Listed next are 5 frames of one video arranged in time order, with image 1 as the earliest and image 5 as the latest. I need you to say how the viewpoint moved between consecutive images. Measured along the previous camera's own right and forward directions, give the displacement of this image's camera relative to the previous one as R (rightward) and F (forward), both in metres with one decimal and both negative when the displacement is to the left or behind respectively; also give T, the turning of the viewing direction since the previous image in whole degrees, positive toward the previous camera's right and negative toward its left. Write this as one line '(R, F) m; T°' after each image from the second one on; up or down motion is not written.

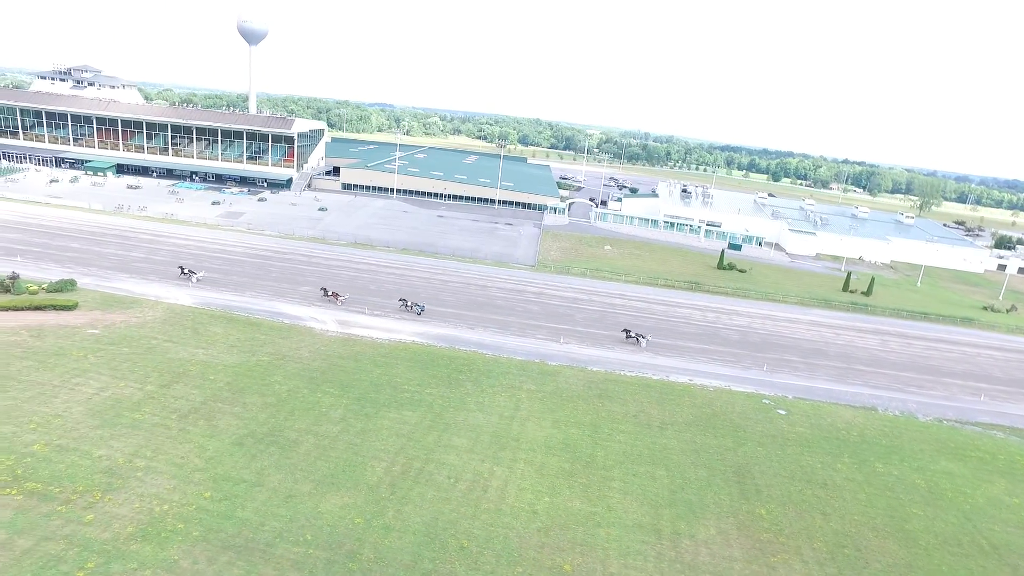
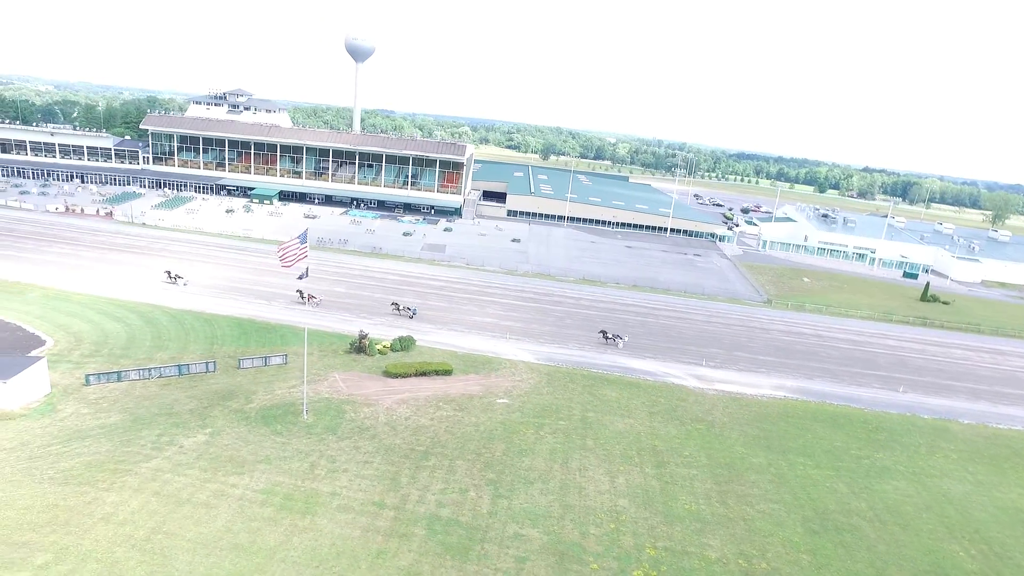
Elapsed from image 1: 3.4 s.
(-28.7, +2.0) m; +3°
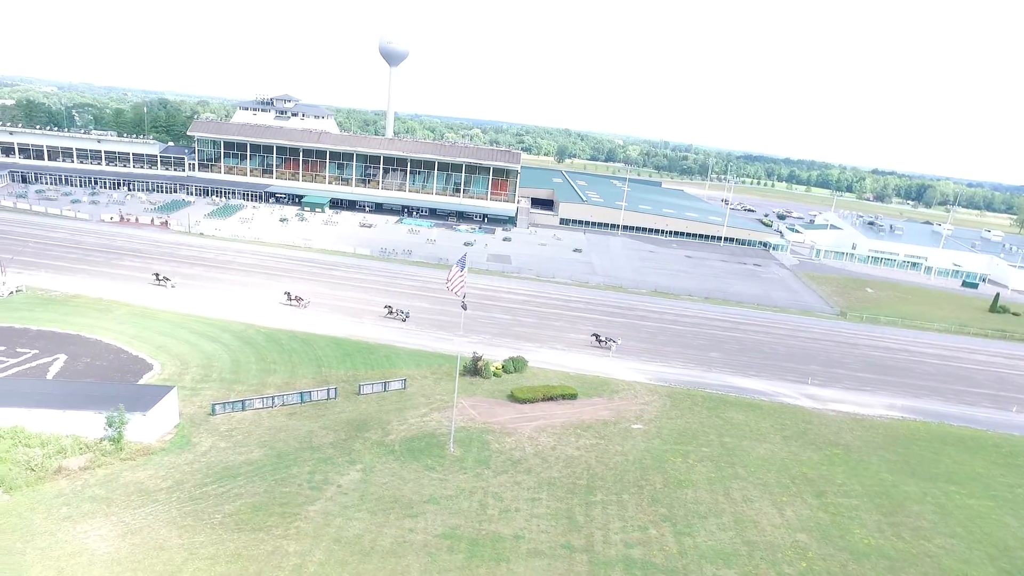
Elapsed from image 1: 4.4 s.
(-8.5, +1.4) m; +1°
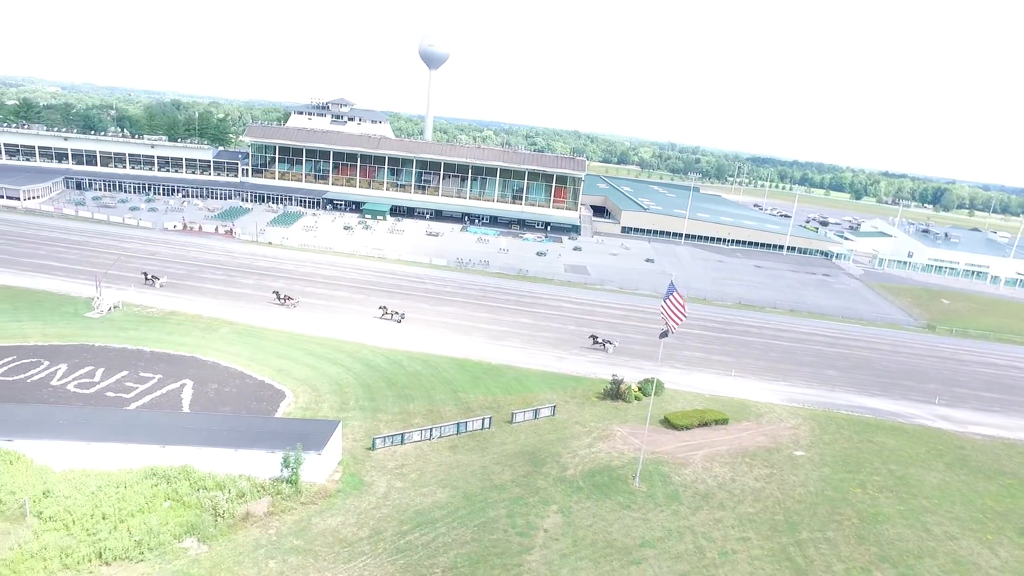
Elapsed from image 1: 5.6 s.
(-9.6, +1.8) m; +1°
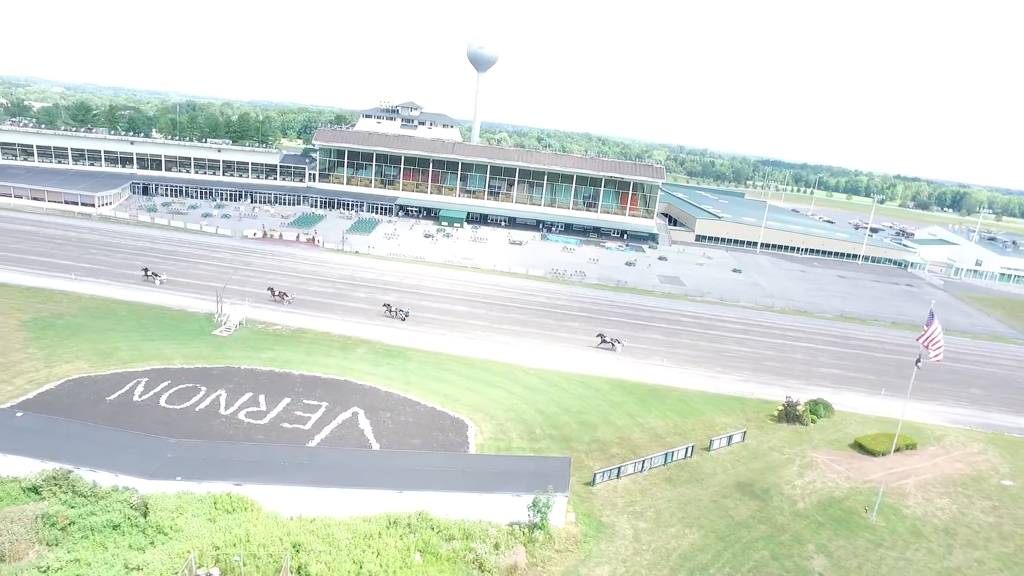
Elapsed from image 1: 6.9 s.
(-11.2, +2.2) m; +1°
